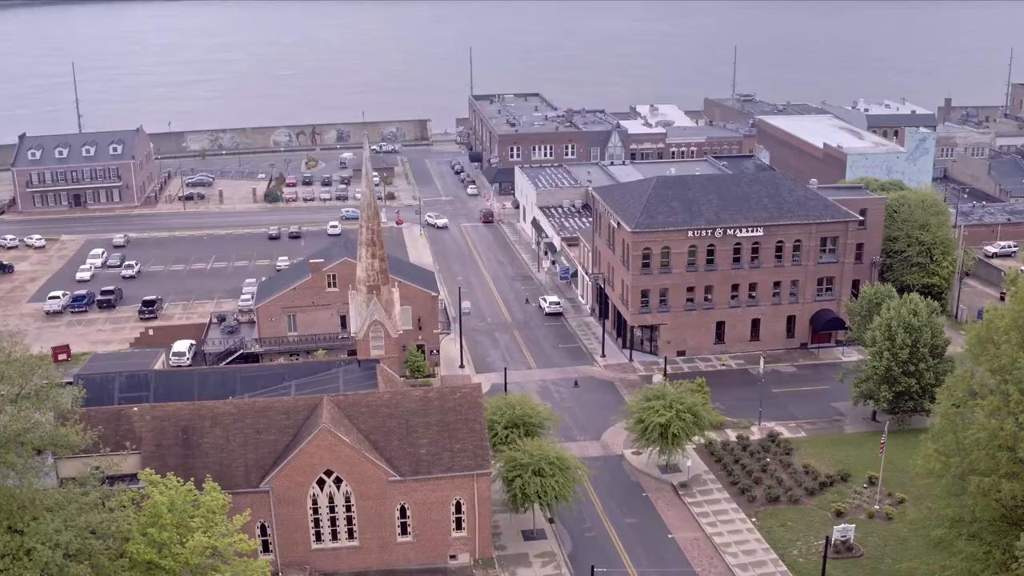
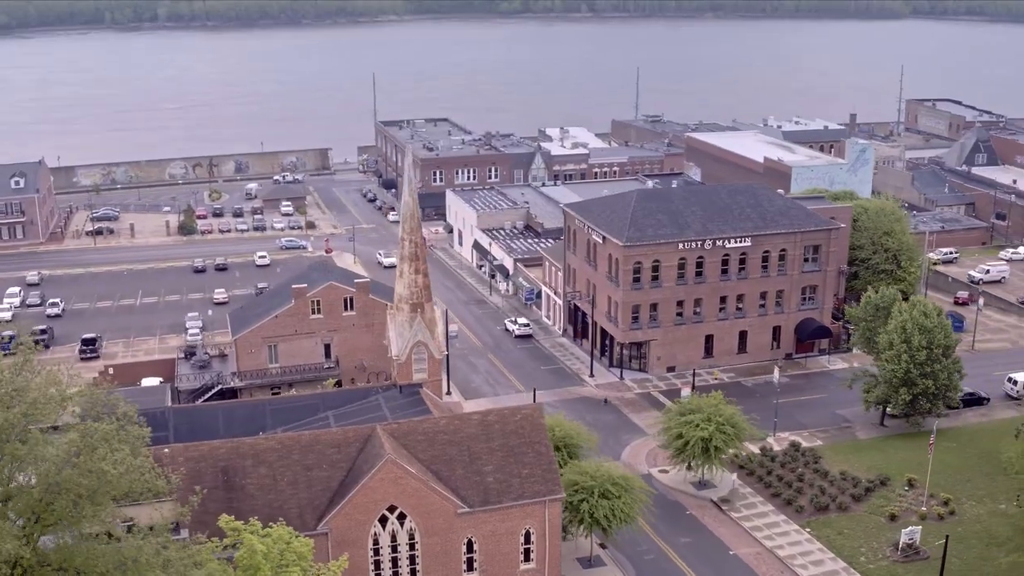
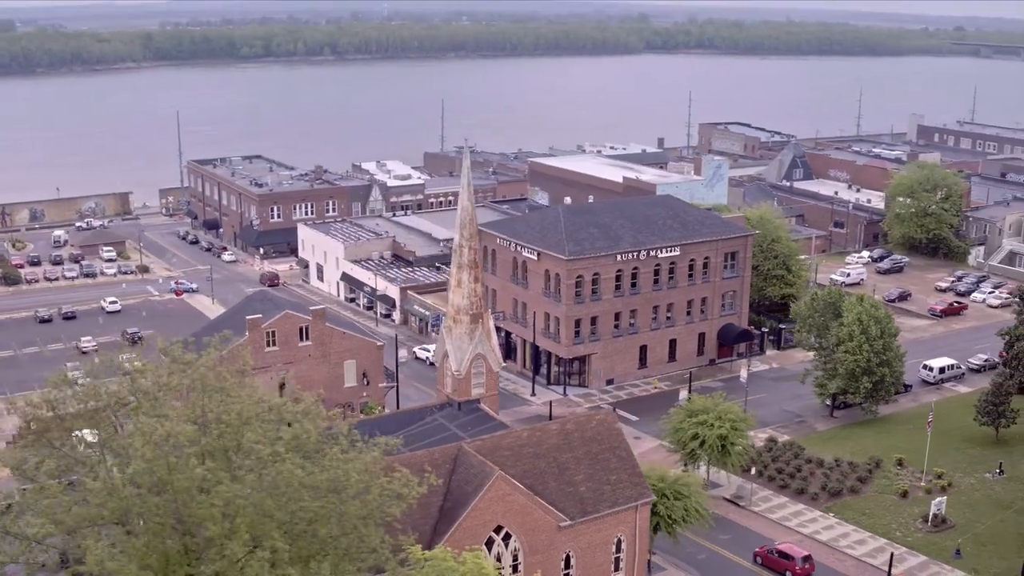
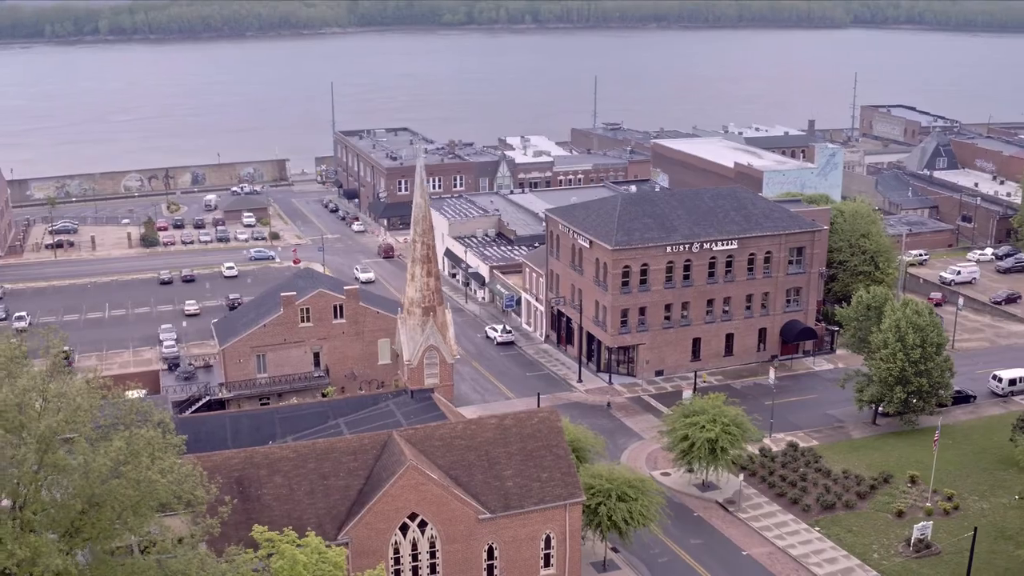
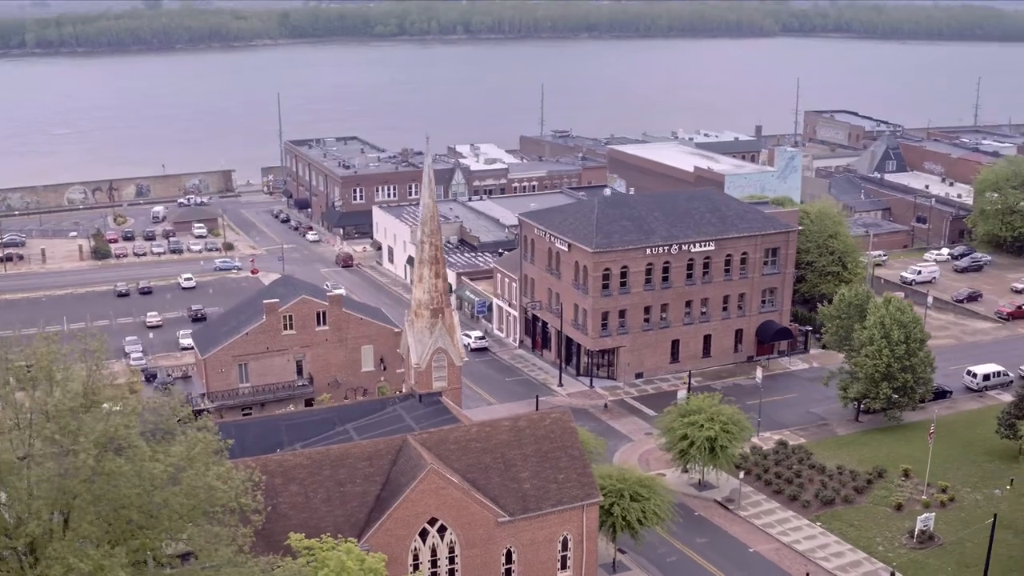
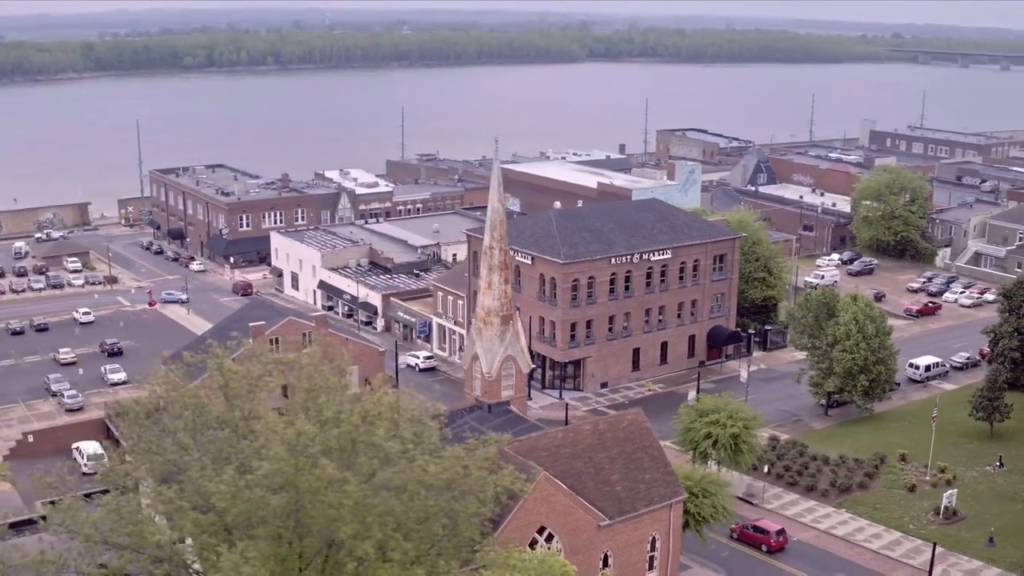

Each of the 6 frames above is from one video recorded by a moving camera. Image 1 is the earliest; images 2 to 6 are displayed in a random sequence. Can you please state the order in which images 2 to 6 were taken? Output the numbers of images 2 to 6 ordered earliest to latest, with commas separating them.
2, 4, 5, 3, 6
